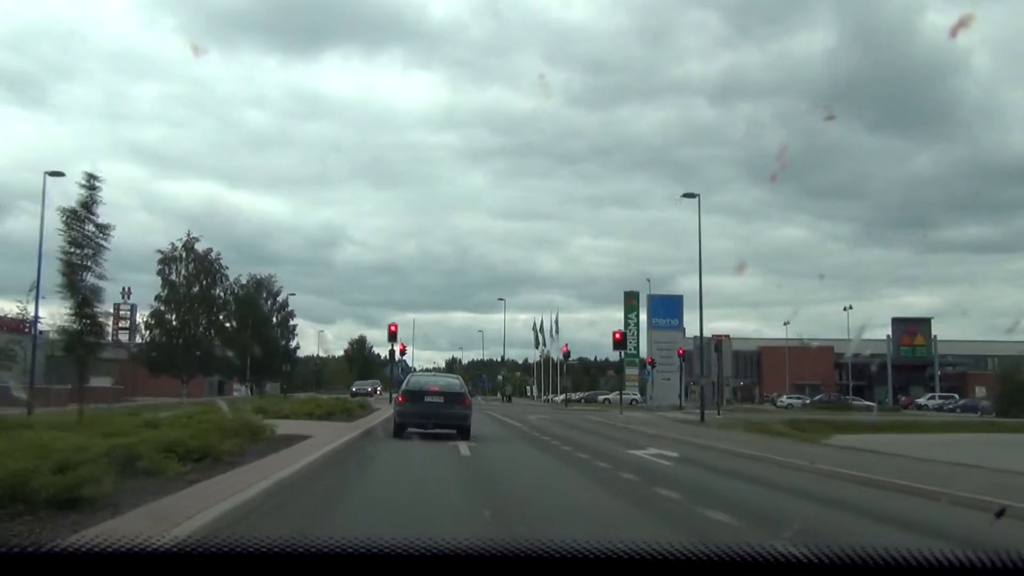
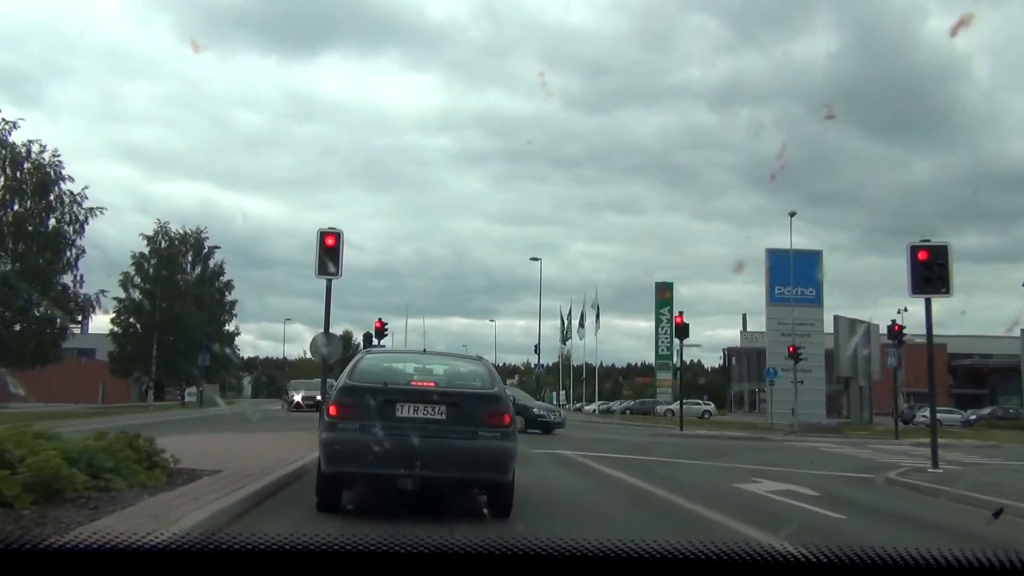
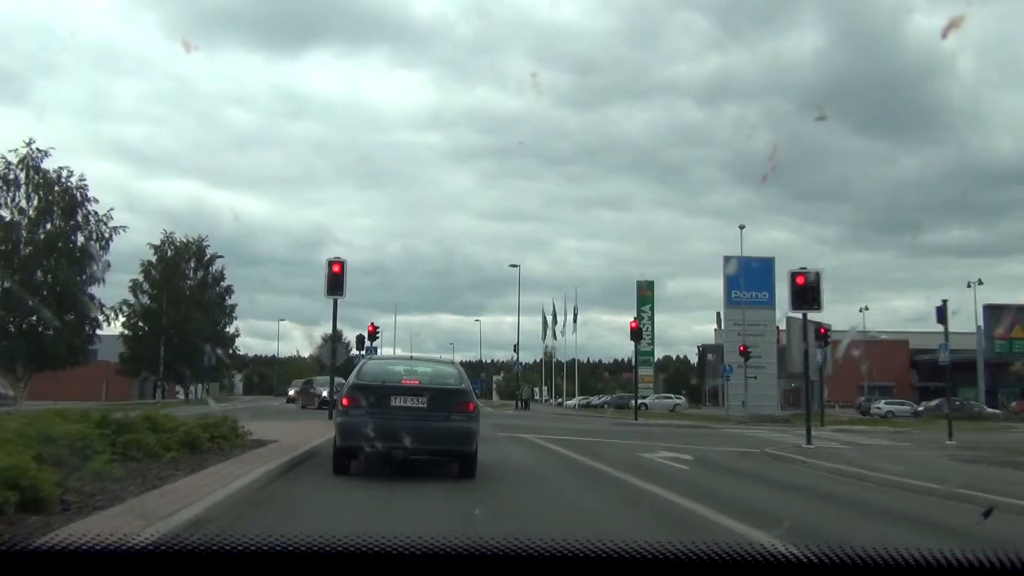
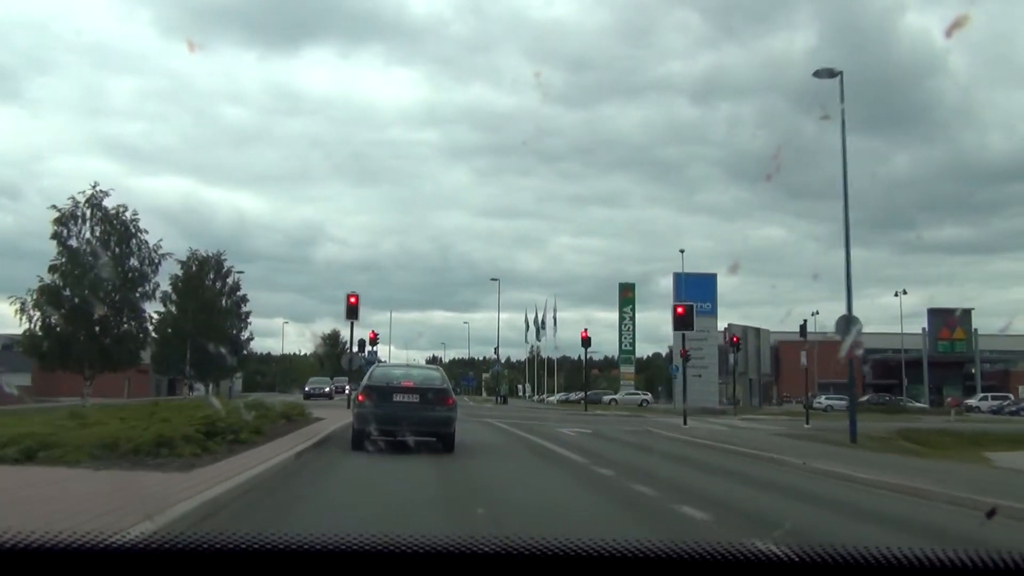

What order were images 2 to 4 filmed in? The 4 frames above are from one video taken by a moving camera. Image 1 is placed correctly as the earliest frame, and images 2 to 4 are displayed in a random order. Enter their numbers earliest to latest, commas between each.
4, 3, 2
